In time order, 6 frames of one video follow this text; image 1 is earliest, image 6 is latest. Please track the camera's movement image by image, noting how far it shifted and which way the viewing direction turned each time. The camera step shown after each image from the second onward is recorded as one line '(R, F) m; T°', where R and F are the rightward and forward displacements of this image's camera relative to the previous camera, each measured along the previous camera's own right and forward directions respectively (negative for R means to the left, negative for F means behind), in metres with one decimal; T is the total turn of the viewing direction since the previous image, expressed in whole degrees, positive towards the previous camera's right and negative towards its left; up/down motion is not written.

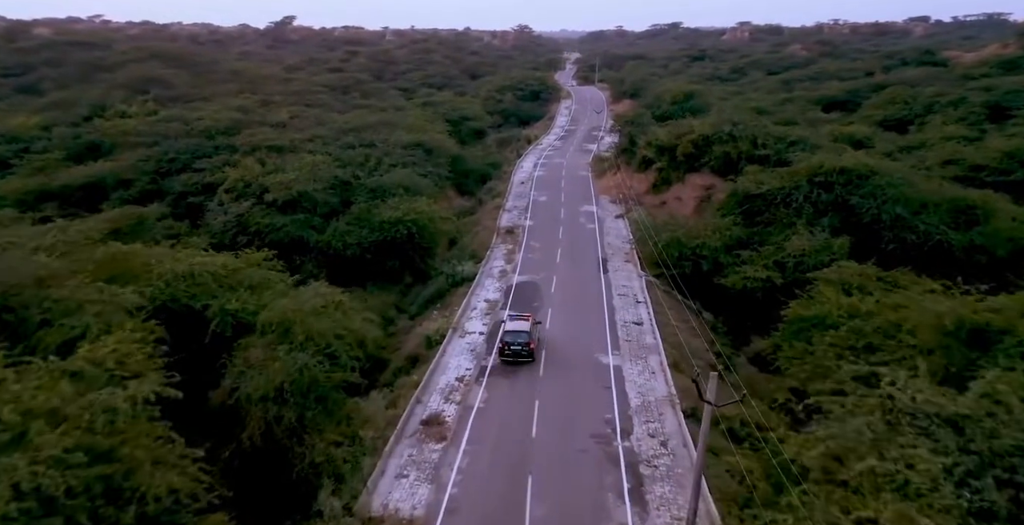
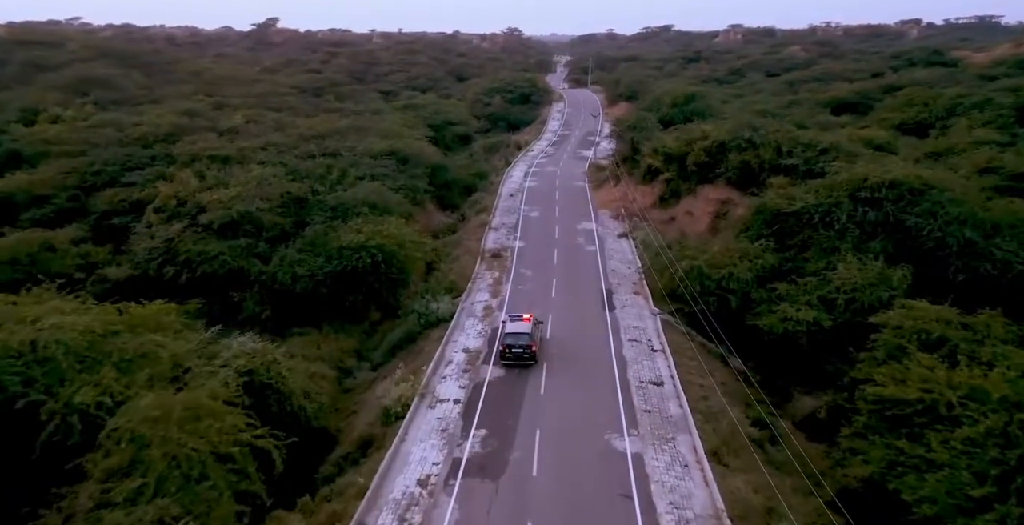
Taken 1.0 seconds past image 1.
(+0.2, +6.9) m; +1°
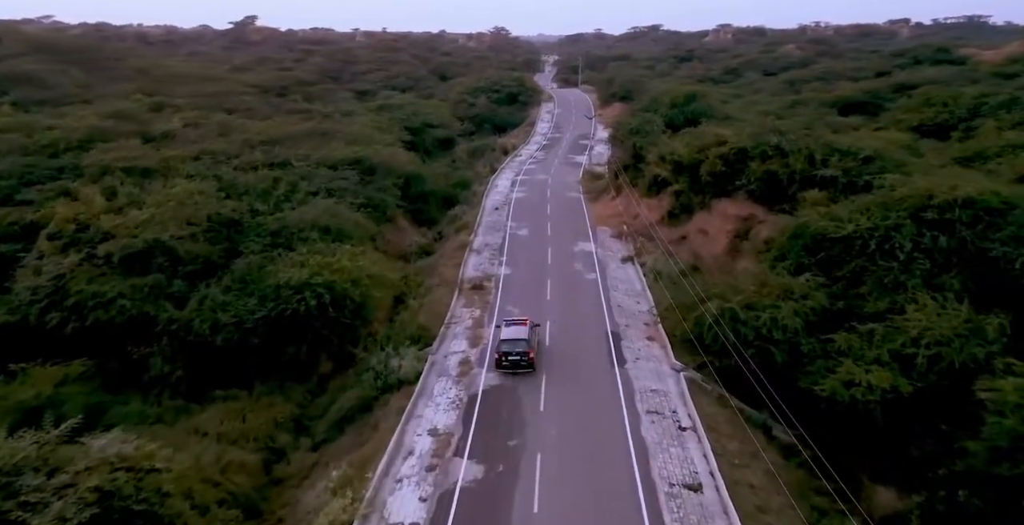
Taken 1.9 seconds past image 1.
(+0.2, +6.9) m; +1°
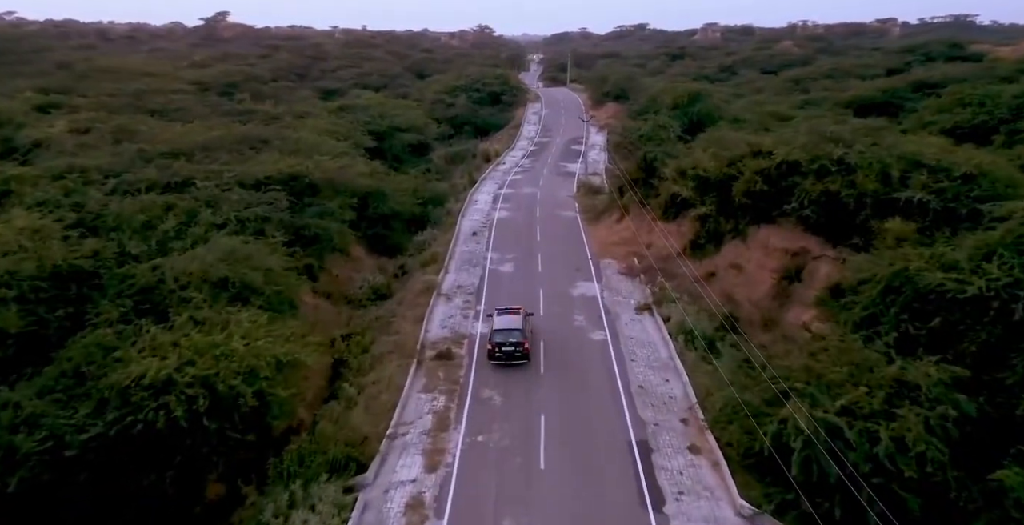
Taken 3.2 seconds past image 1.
(+0.2, +9.2) m; +1°
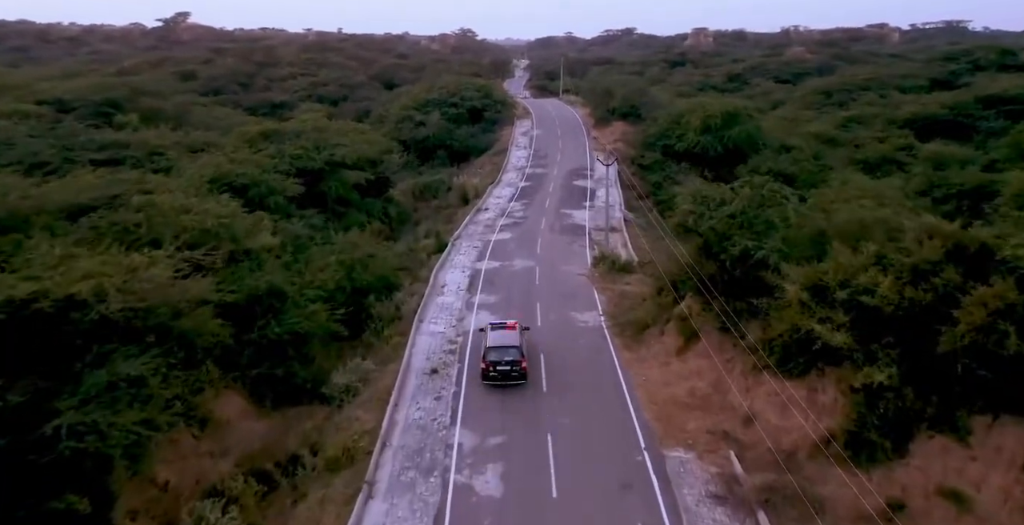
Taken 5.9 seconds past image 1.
(-0.1, +16.3) m; +1°
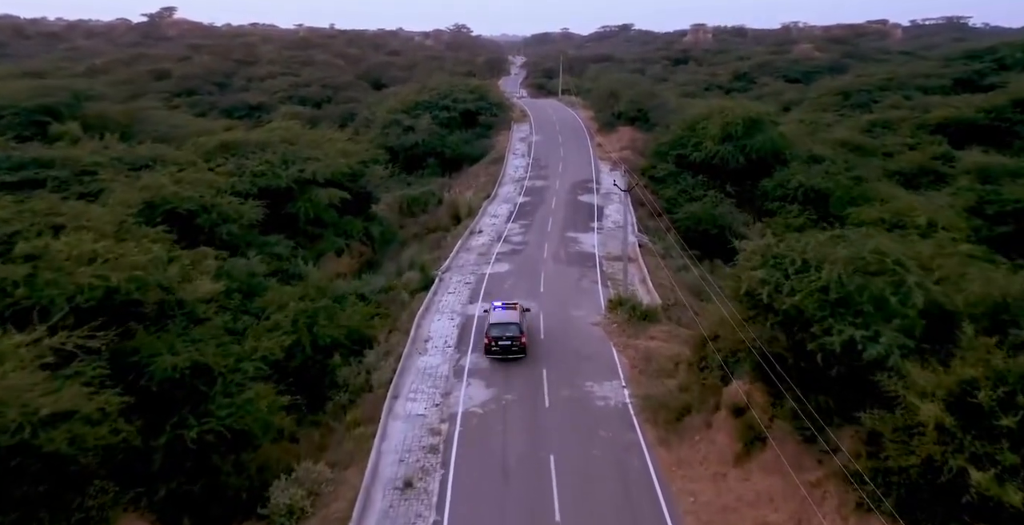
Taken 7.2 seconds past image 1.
(-0.1, +5.9) m; 0°
